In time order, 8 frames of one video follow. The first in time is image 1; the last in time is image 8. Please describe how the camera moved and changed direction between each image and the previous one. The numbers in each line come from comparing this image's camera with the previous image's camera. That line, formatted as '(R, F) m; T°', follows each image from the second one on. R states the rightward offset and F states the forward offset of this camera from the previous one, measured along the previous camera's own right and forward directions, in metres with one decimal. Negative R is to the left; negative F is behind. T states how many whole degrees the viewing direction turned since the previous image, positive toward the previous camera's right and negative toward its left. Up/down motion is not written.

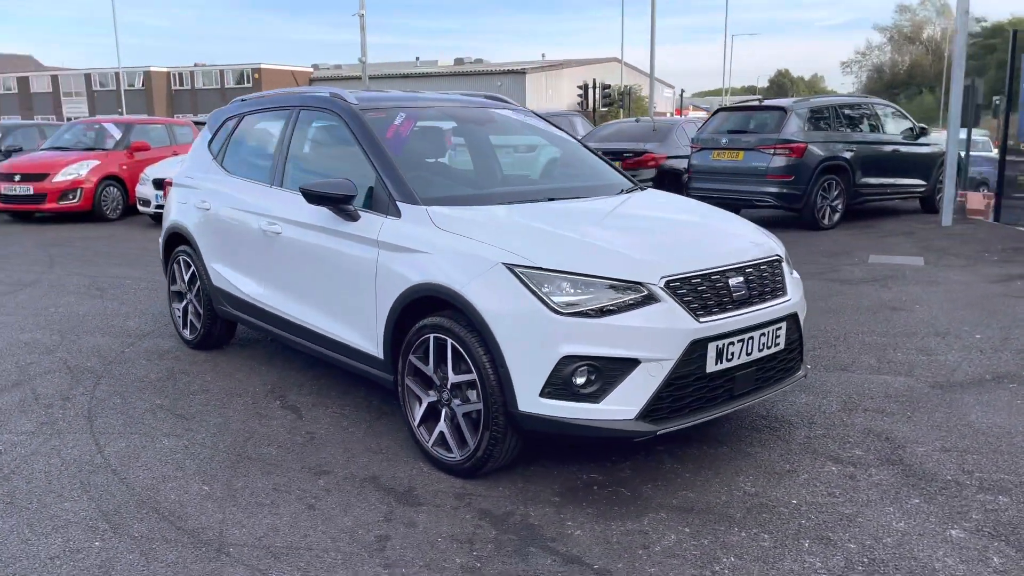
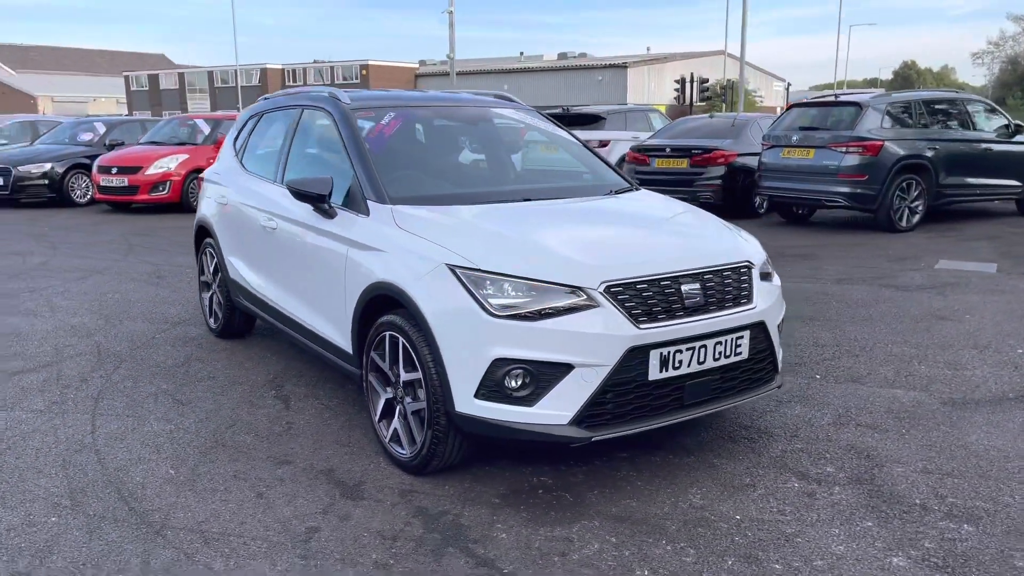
(+0.6, 0.0) m; -7°
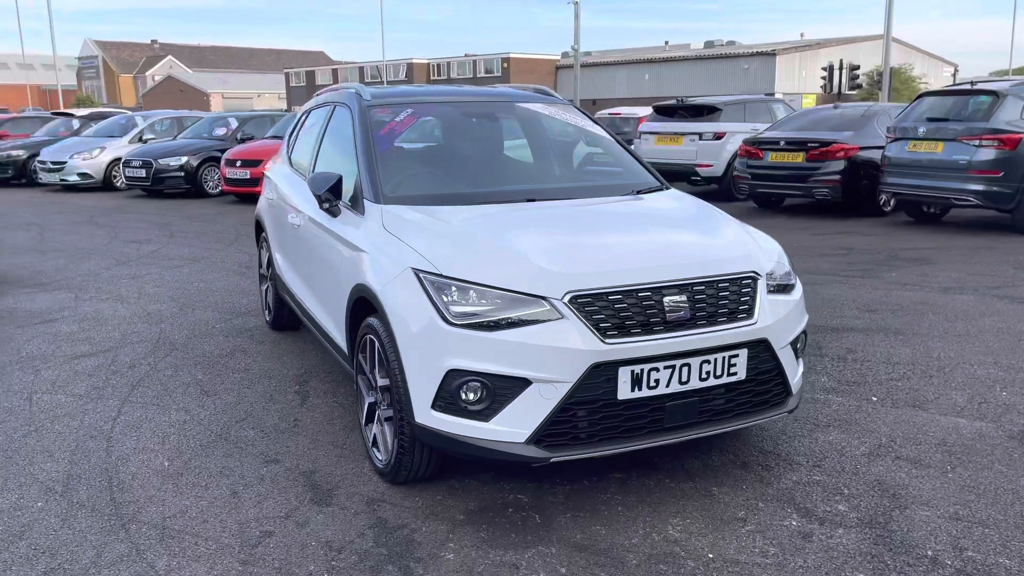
(+0.6, +0.2) m; -10°
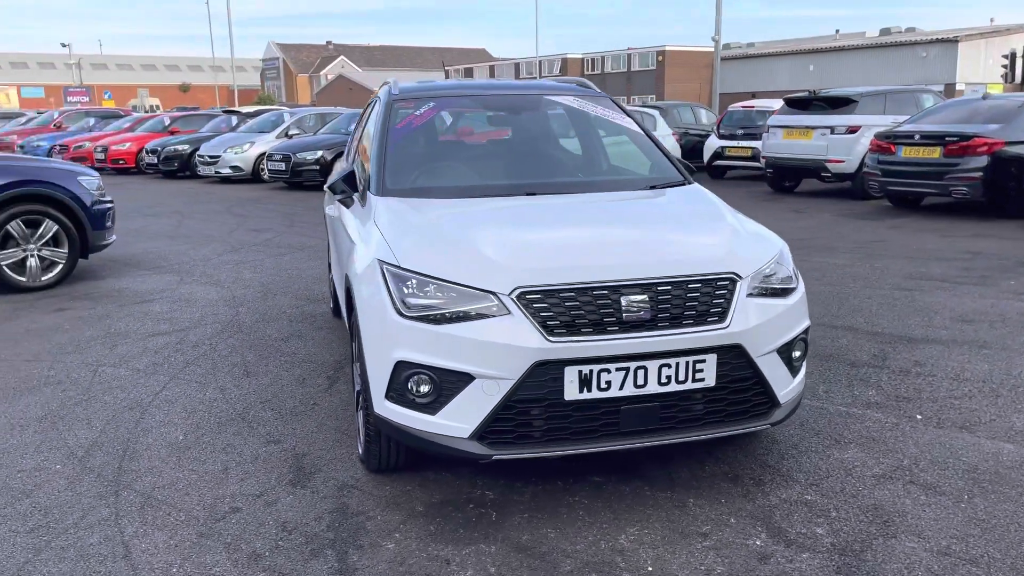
(+0.7, +0.1) m; -10°
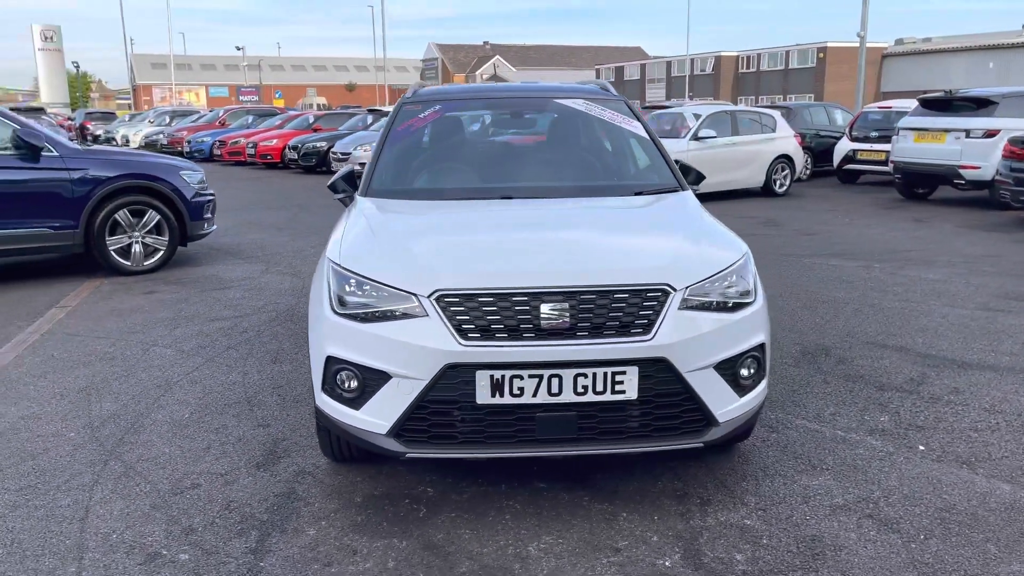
(+0.8, 0.0) m; -10°
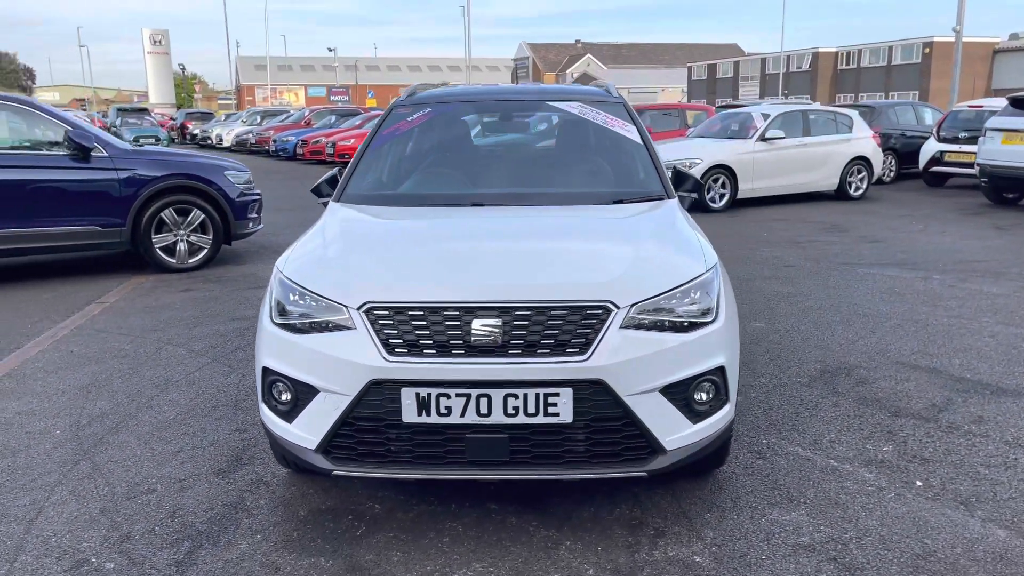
(+0.5, +0.2) m; -6°
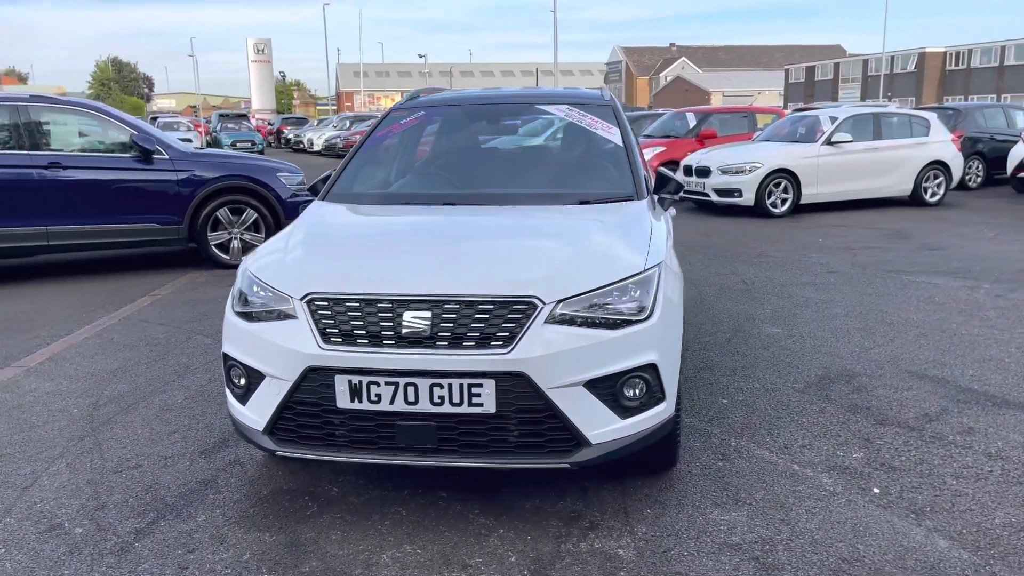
(+0.6, -0.1) m; -6°
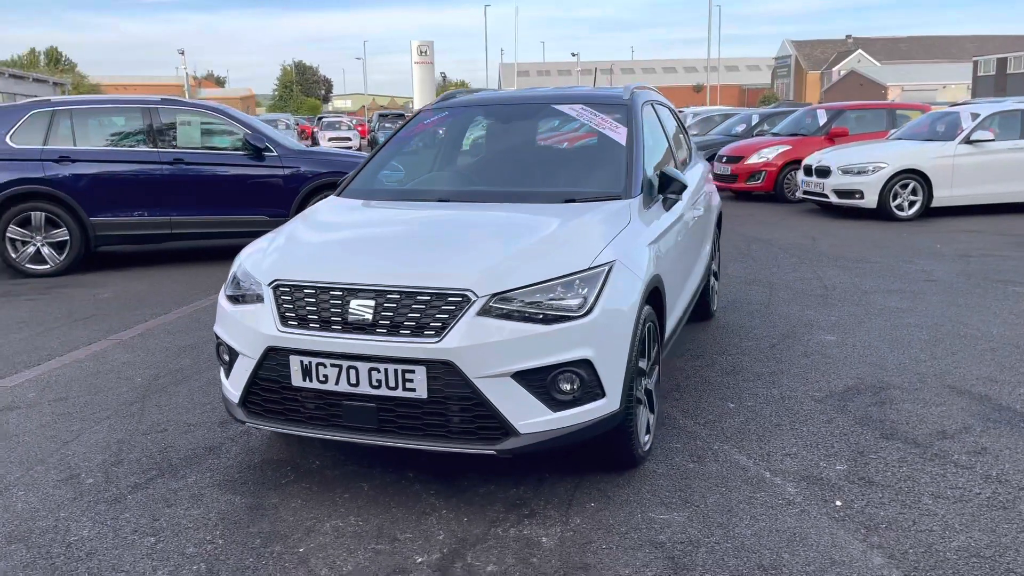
(+0.8, -0.1) m; -11°
